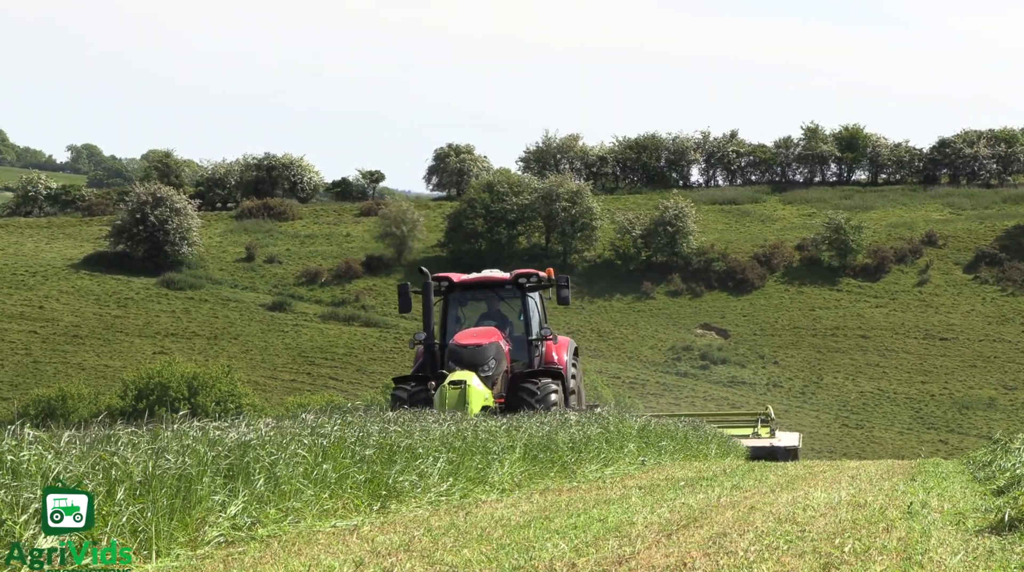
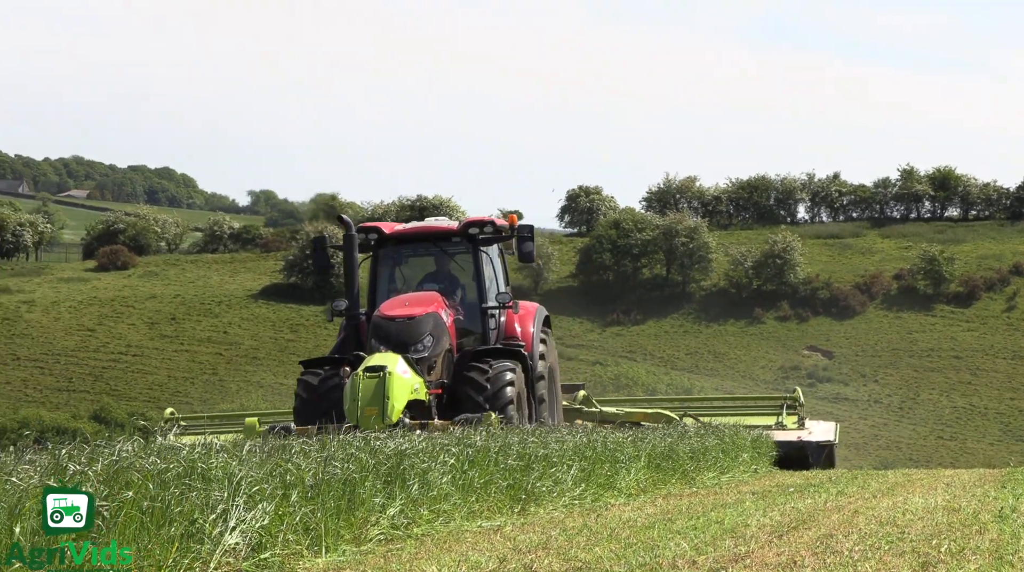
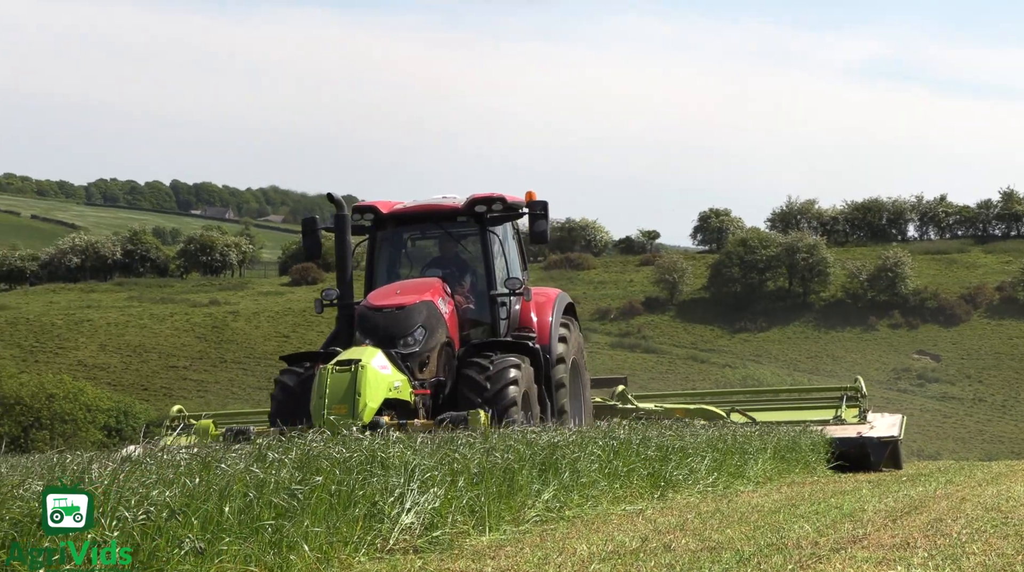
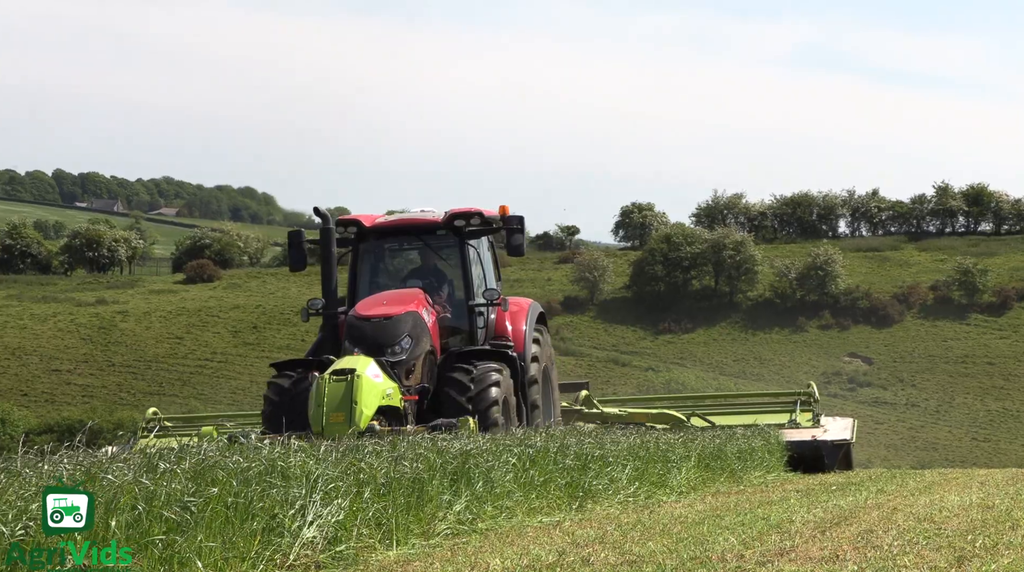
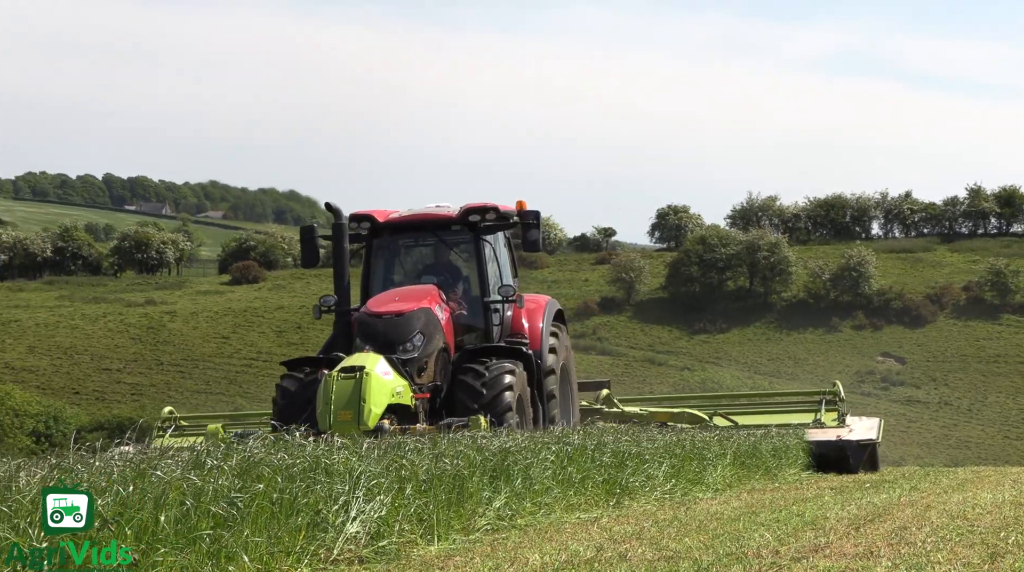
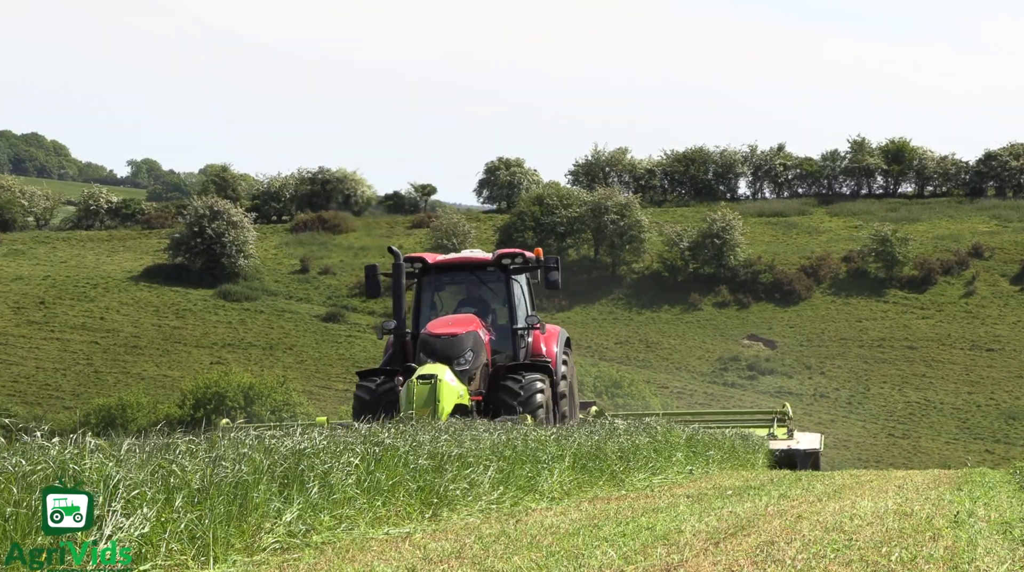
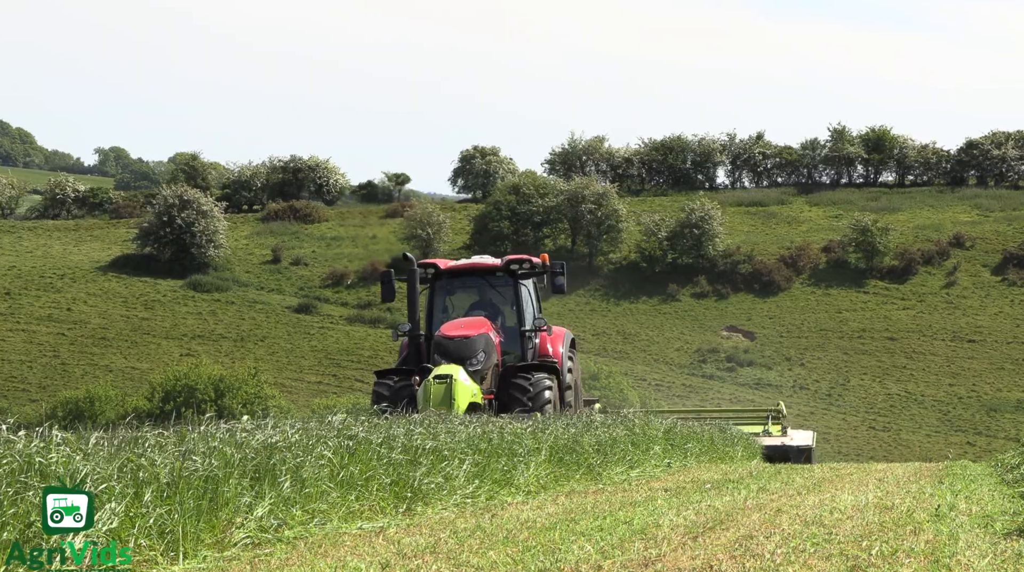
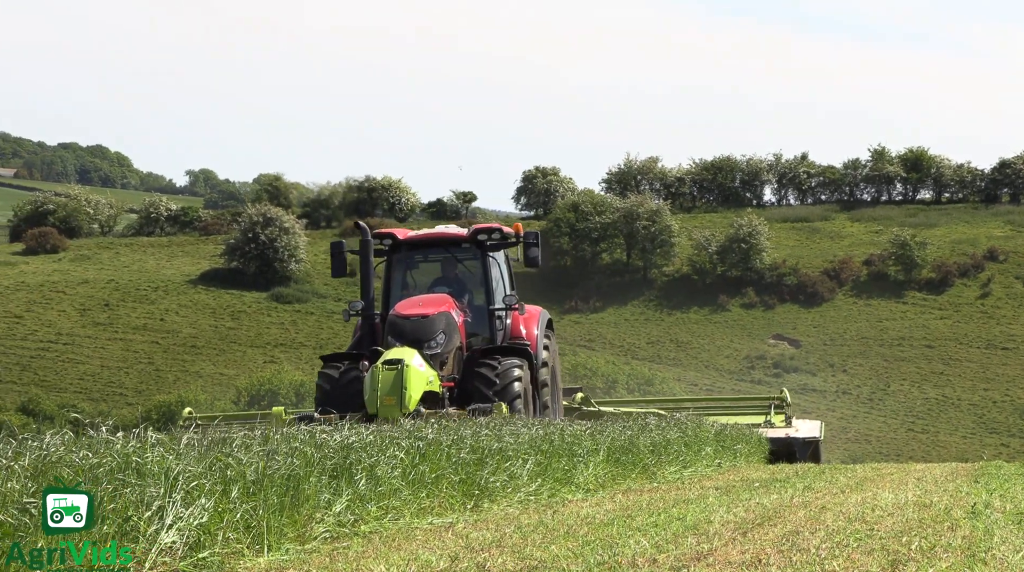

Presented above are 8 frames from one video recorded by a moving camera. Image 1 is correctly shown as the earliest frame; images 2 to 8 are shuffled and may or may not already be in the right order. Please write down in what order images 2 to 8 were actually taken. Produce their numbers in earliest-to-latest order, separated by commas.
7, 6, 8, 2, 4, 5, 3
